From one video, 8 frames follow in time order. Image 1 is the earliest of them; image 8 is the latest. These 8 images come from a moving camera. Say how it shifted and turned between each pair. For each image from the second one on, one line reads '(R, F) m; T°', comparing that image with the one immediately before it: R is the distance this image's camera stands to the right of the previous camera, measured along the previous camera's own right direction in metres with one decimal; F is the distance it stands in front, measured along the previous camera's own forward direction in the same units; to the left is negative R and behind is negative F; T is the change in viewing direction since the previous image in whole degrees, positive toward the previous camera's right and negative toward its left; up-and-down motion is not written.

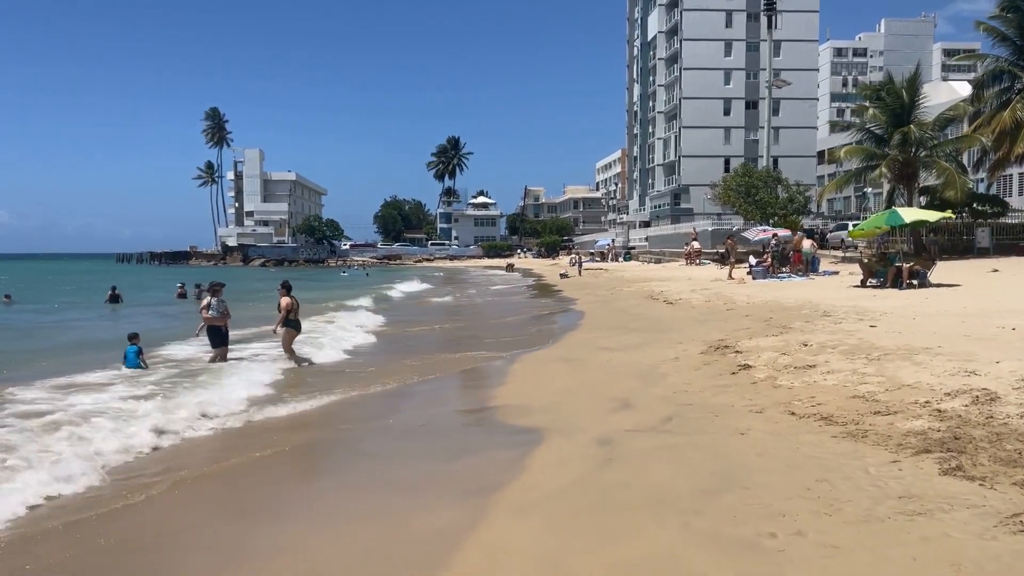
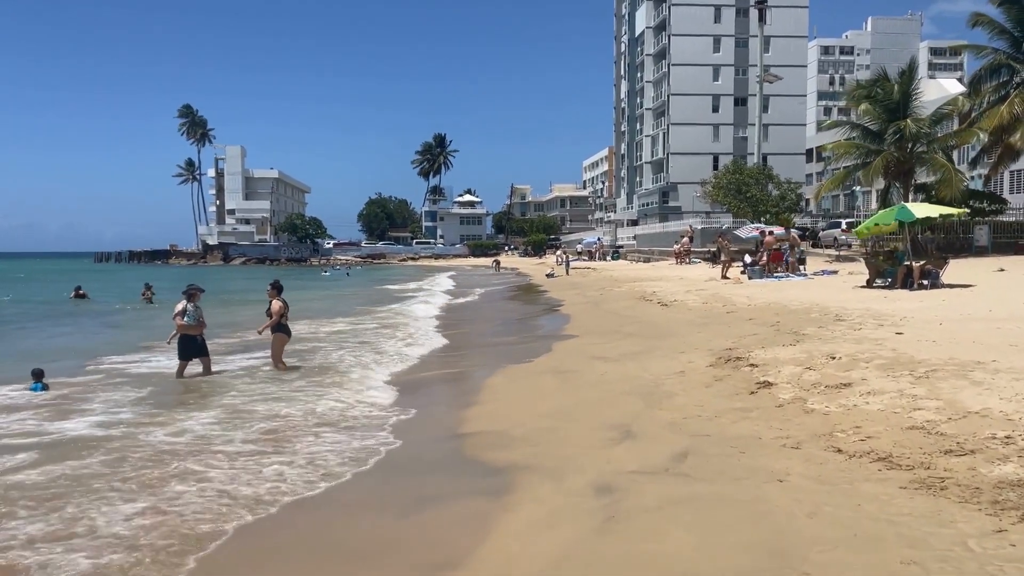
(+0.1, +1.3) m; +1°
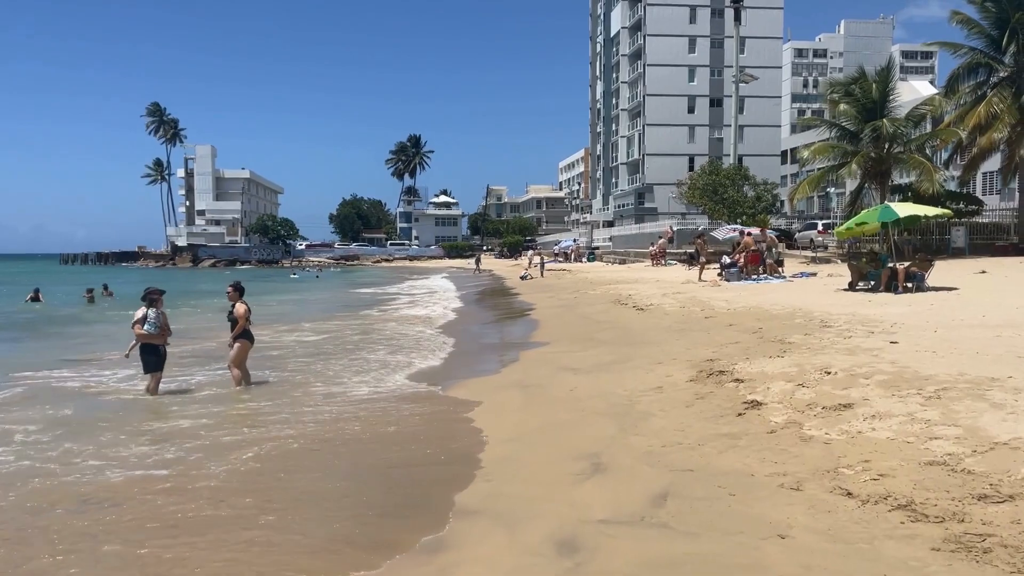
(+0.2, +0.9) m; +2°
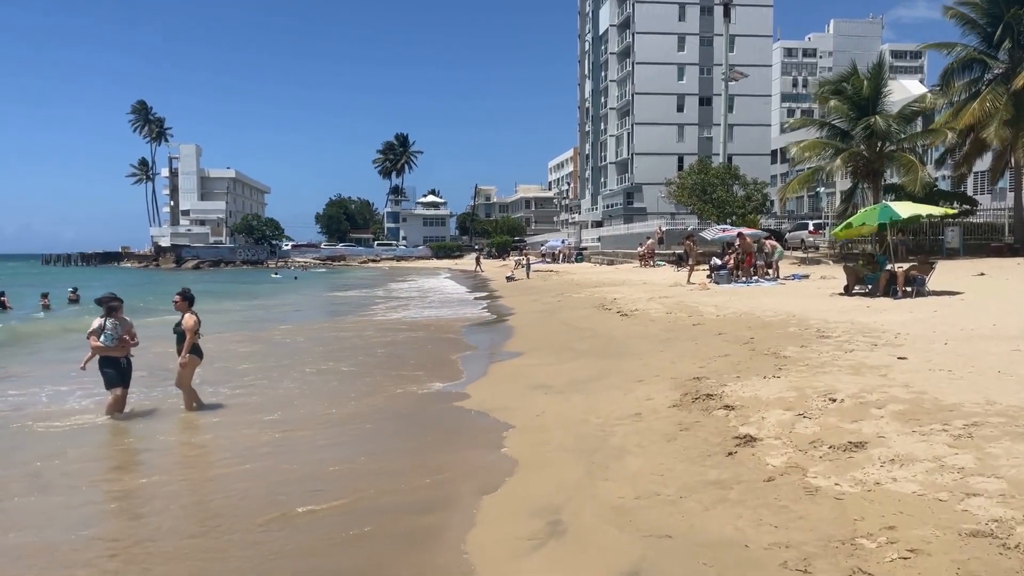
(+0.3, +1.0) m; +1°
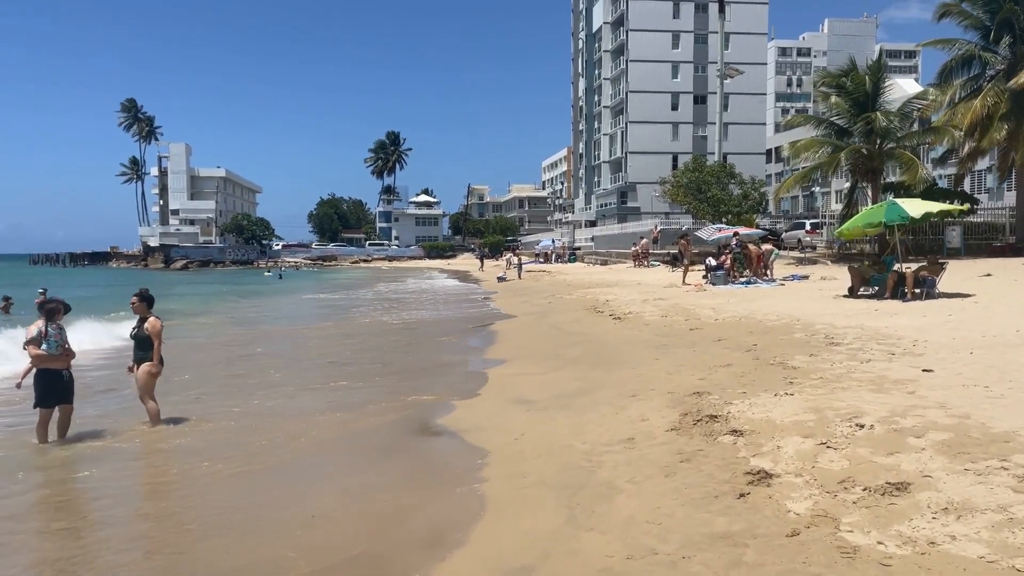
(+0.2, +0.9) m; 0°
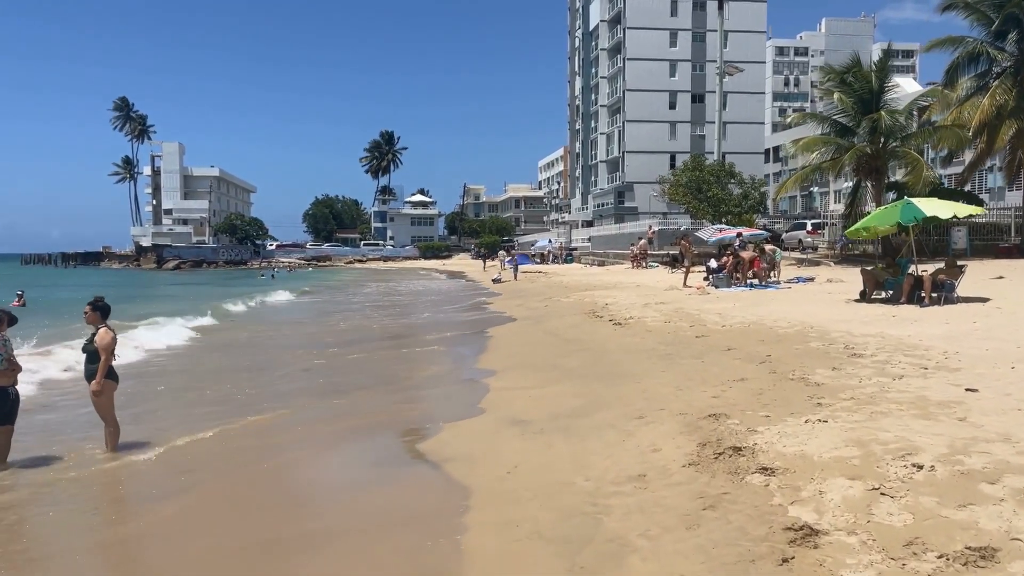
(0.0, +0.8) m; 0°
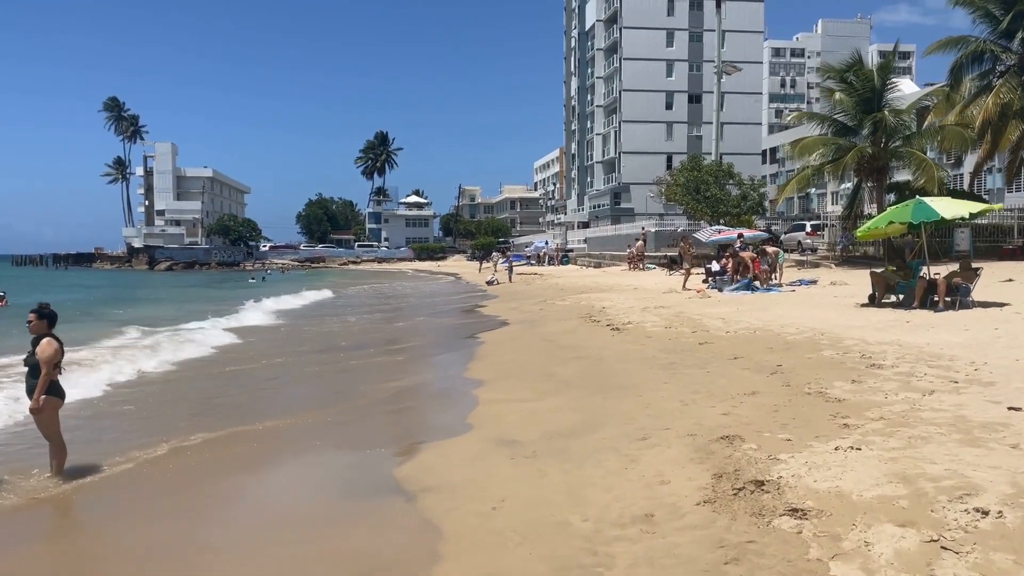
(+0.1, +0.7) m; 0°
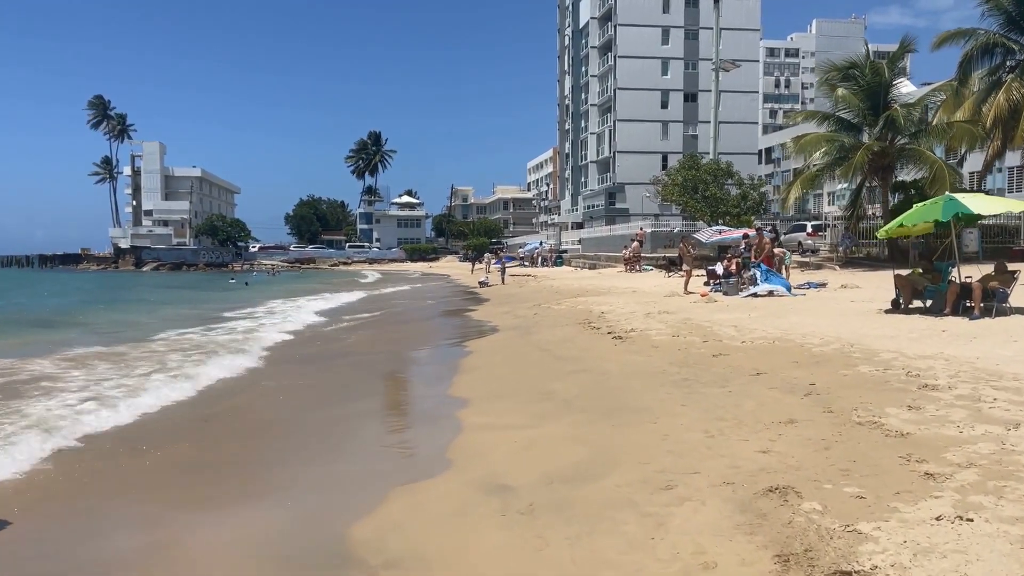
(0.0, +1.2) m; +1°
